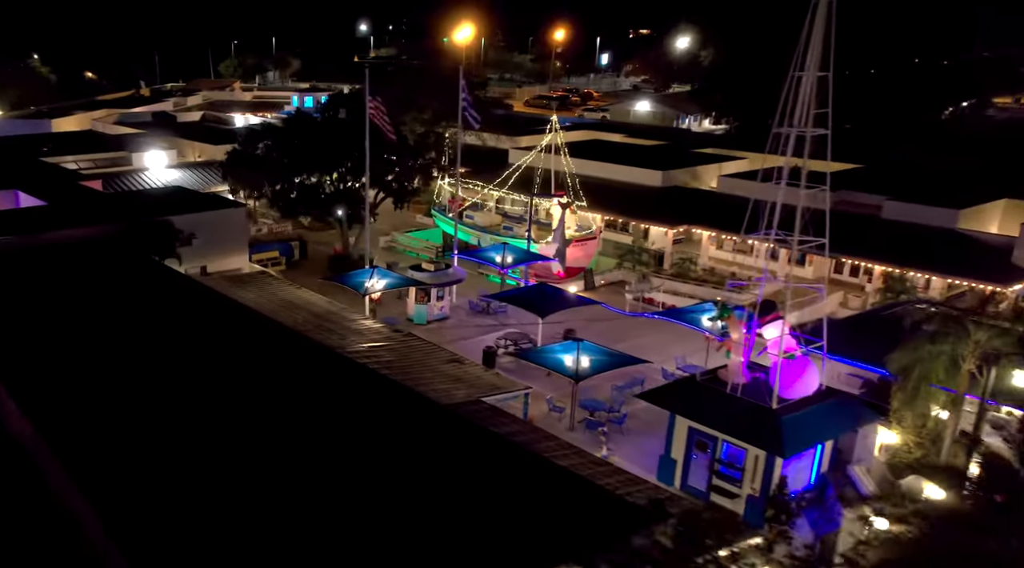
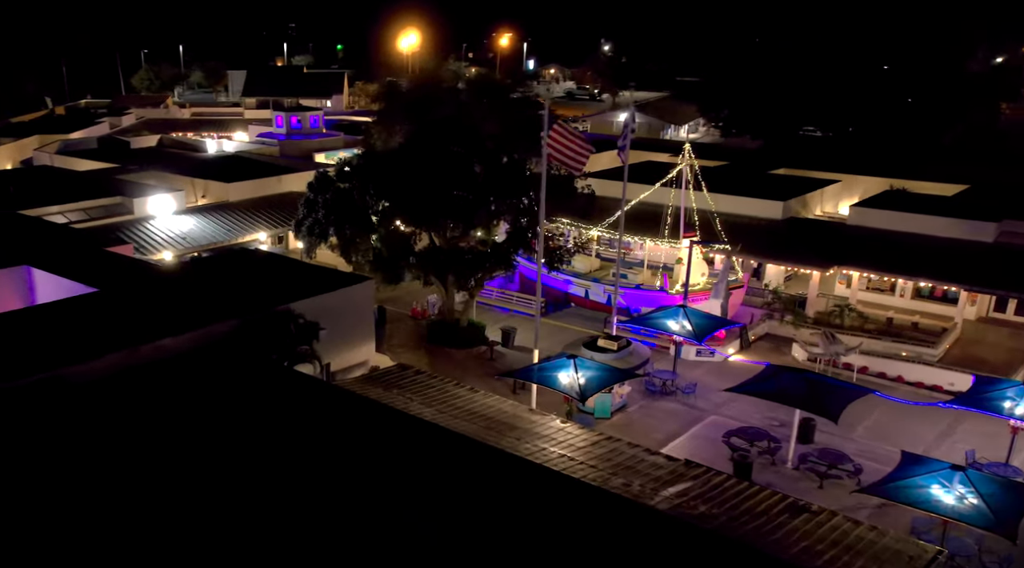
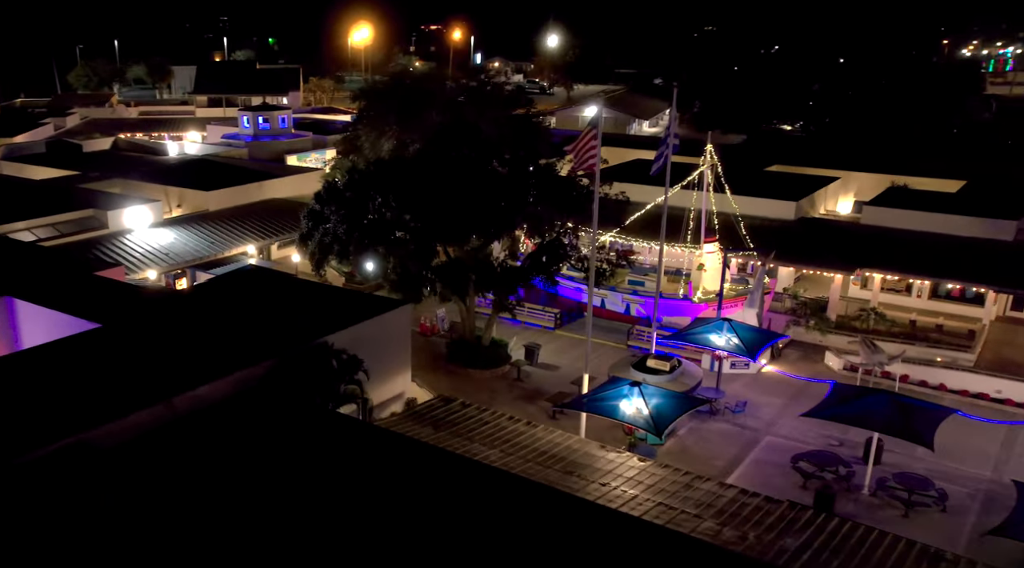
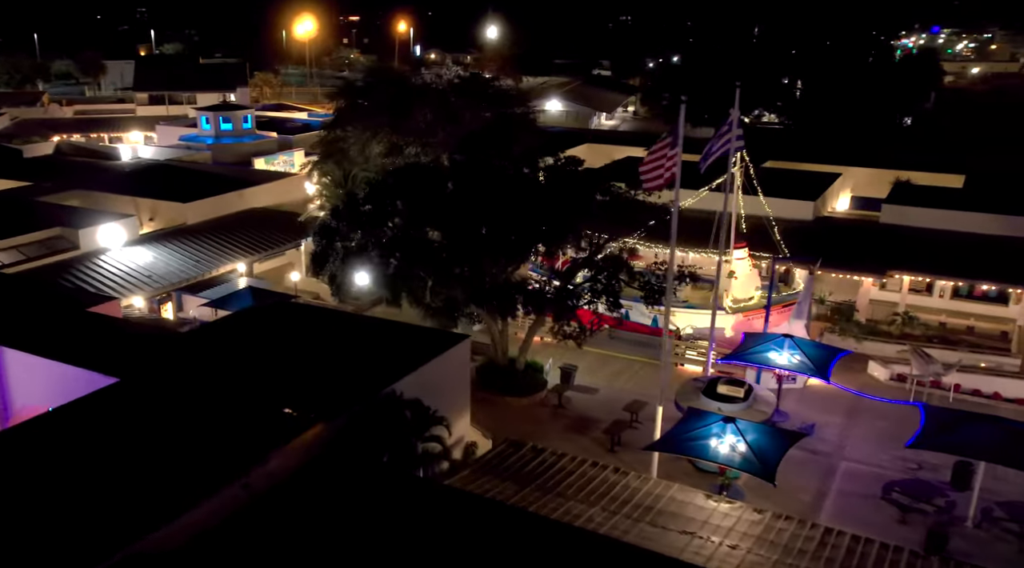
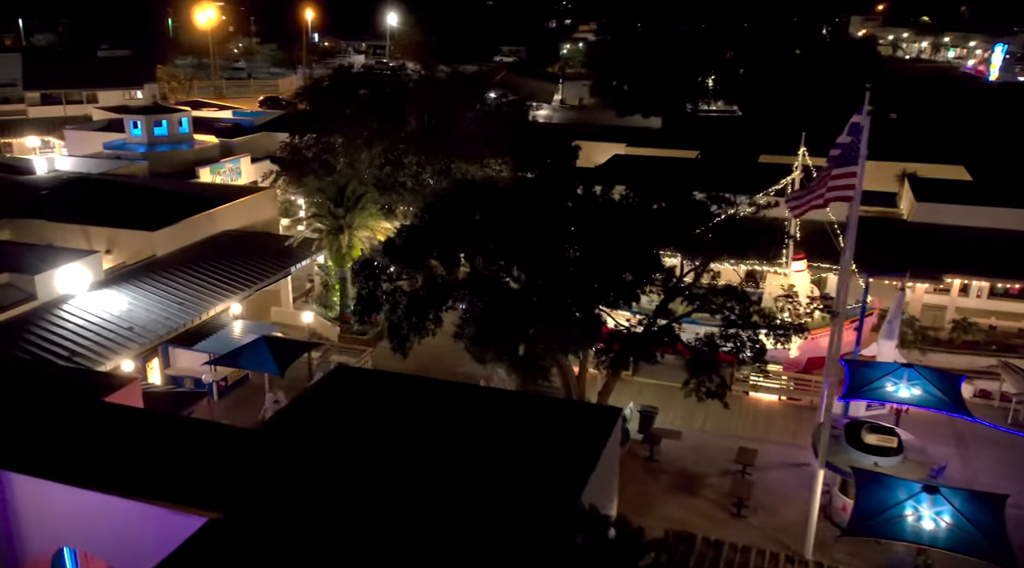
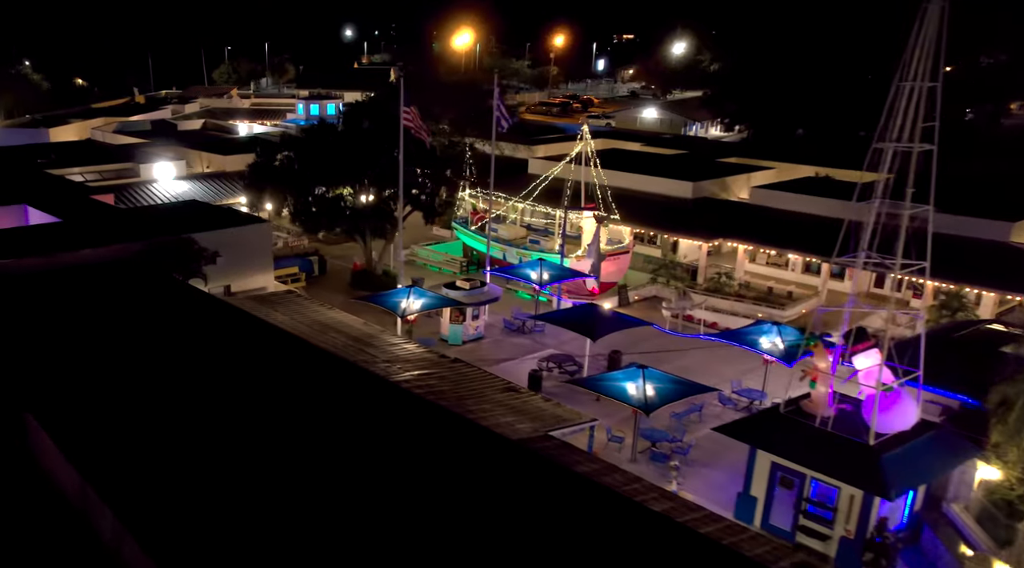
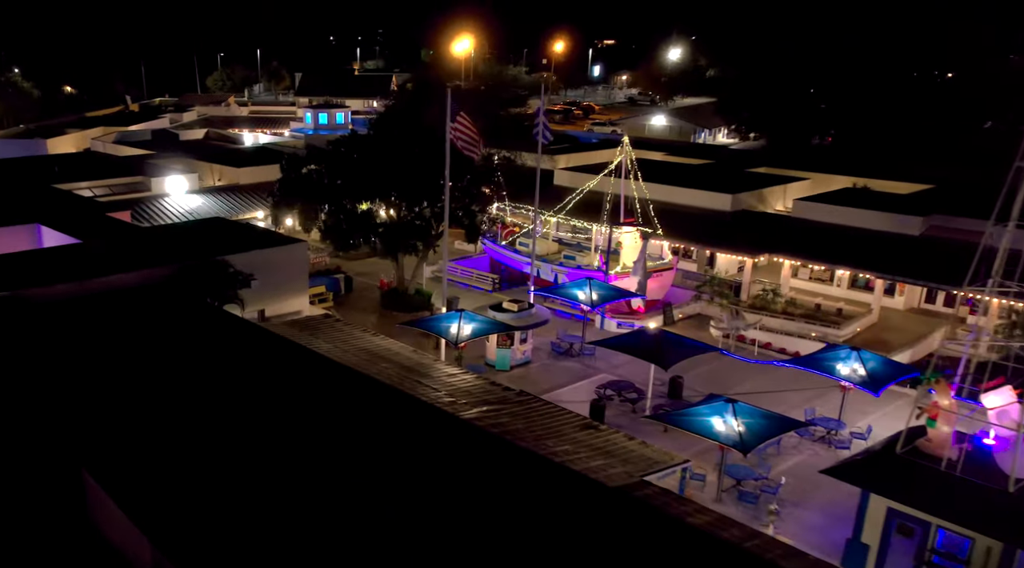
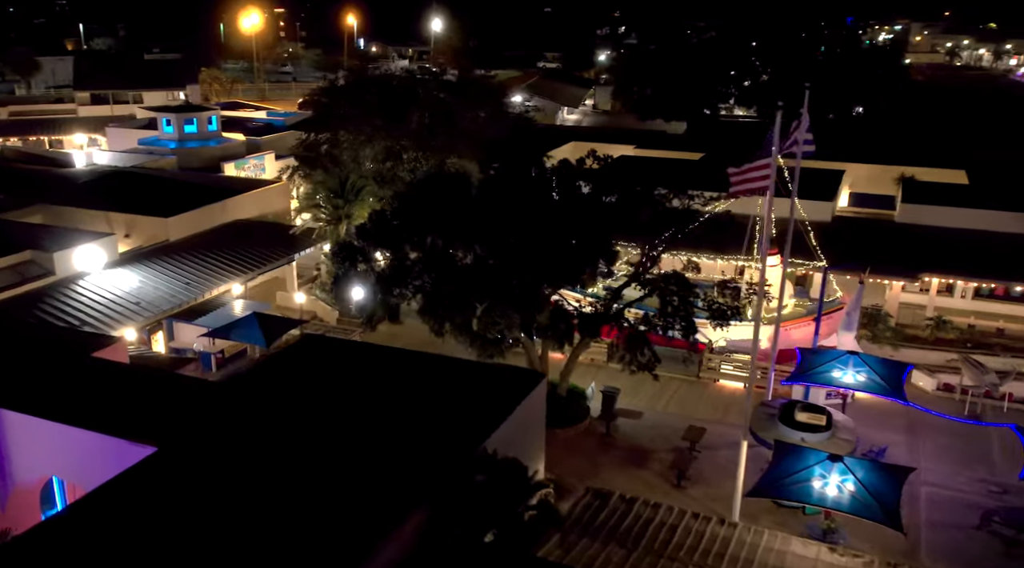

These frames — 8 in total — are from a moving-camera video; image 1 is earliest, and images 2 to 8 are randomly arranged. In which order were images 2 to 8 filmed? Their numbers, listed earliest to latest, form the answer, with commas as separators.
6, 7, 2, 3, 4, 8, 5
